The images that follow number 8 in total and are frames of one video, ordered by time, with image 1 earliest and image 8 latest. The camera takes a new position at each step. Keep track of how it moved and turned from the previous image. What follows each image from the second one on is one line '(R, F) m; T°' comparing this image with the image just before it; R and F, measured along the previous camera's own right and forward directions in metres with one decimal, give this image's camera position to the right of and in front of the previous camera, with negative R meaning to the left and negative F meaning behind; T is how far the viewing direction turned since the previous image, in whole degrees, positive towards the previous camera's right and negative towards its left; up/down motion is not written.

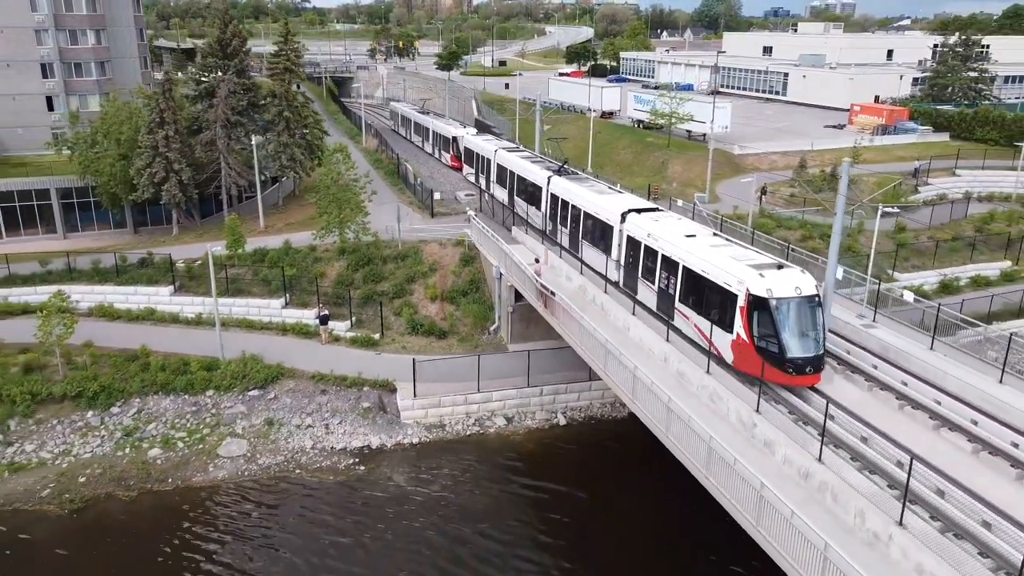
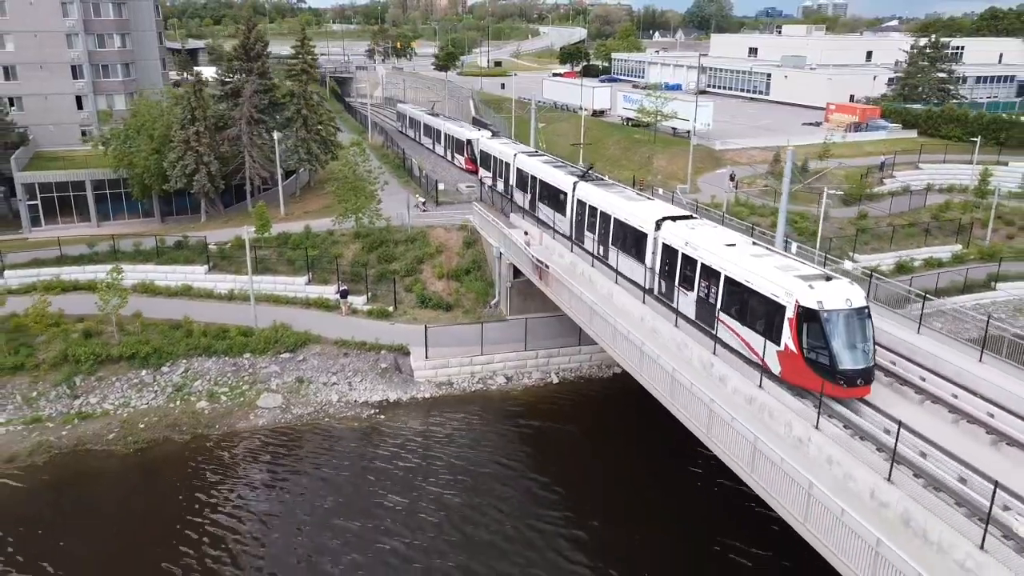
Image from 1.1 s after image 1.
(-0.2, -3.2) m; 0°
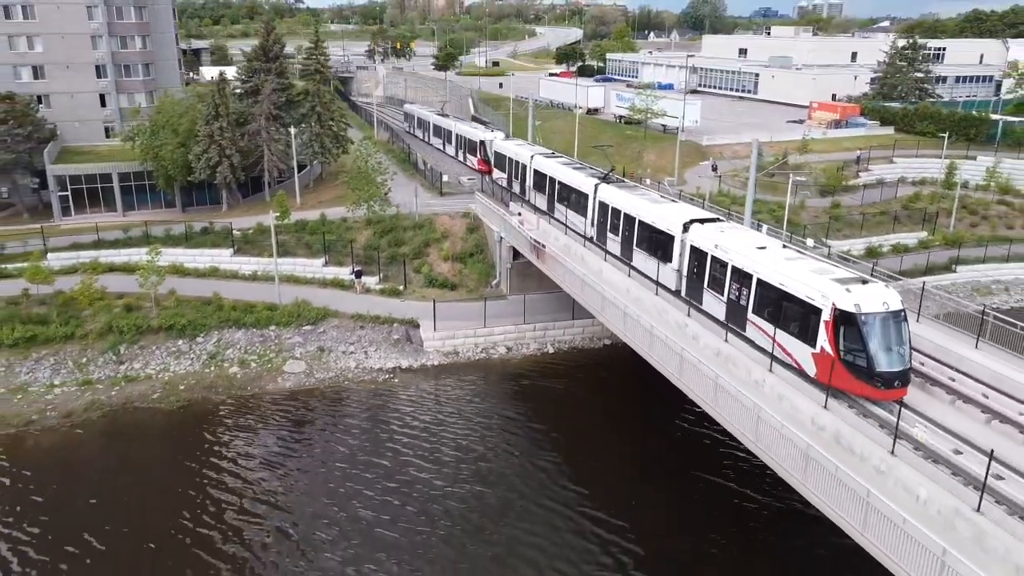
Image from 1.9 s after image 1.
(-0.1, -2.7) m; 0°
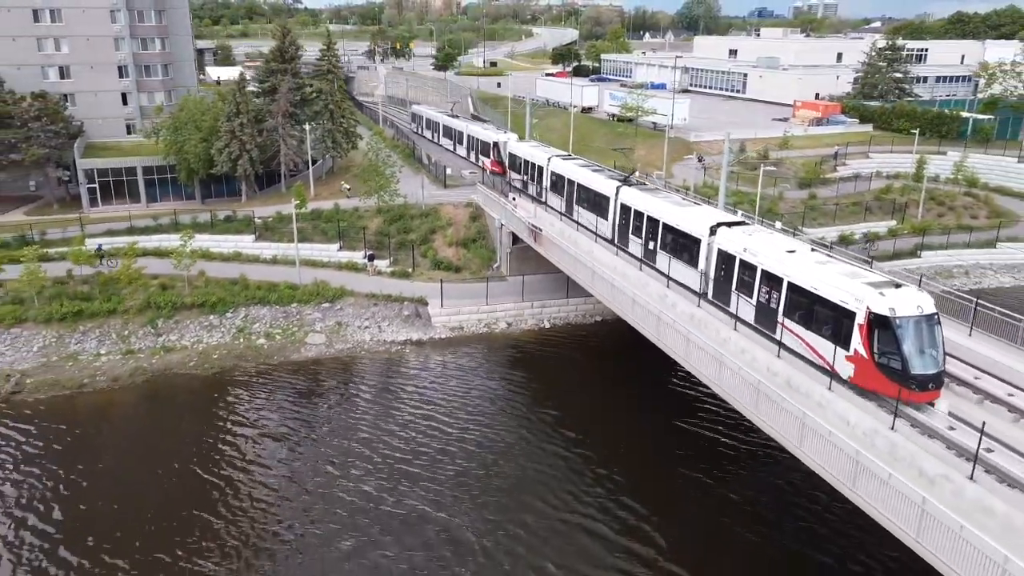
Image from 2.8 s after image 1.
(-0.1, -2.8) m; 0°
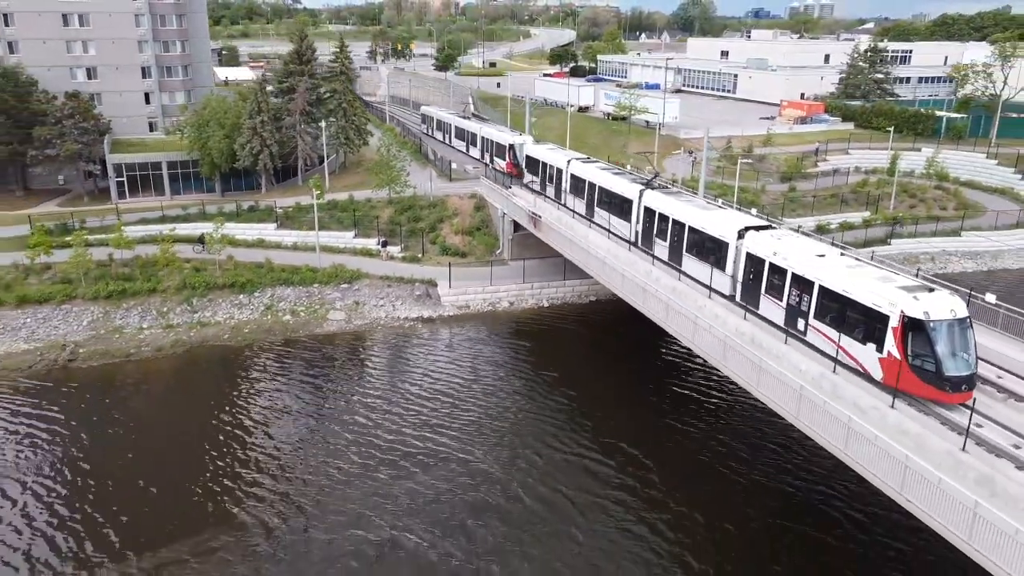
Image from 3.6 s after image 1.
(-0.2, -3.0) m; 0°
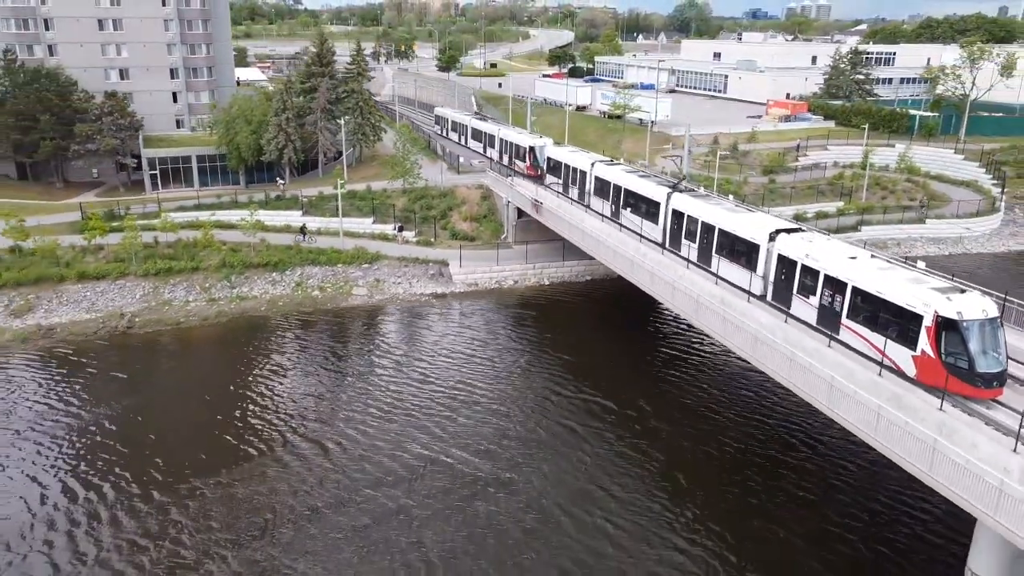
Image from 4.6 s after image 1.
(-0.3, -3.9) m; 0°
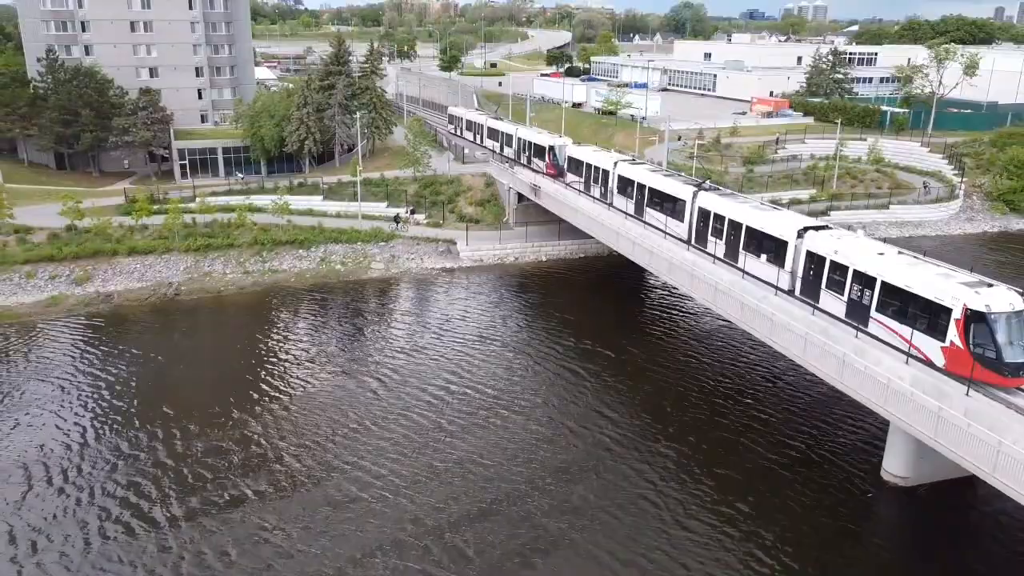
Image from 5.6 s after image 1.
(-0.2, -4.4) m; 0°
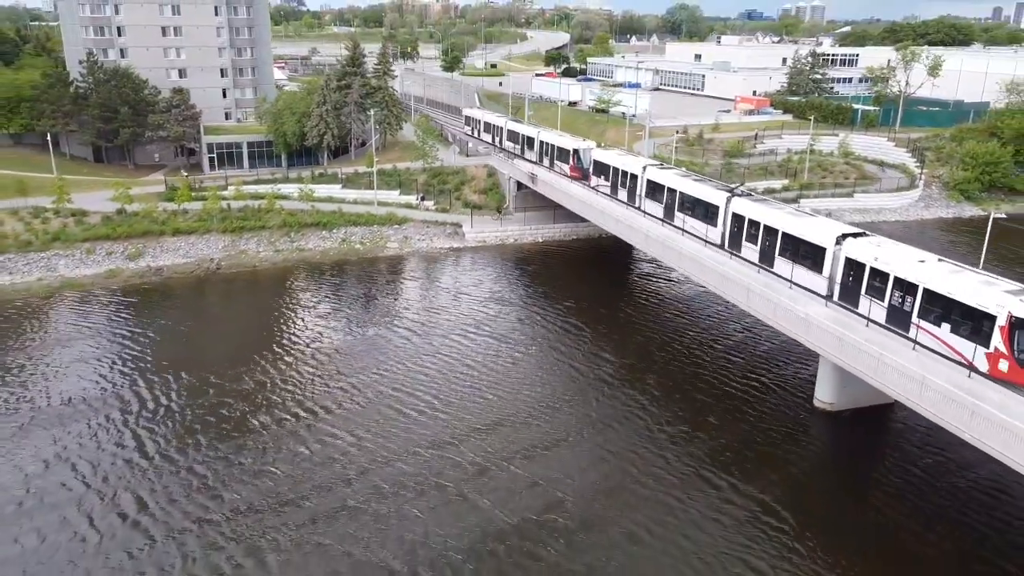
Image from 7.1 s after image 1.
(0.0, -5.1) m; 0°
